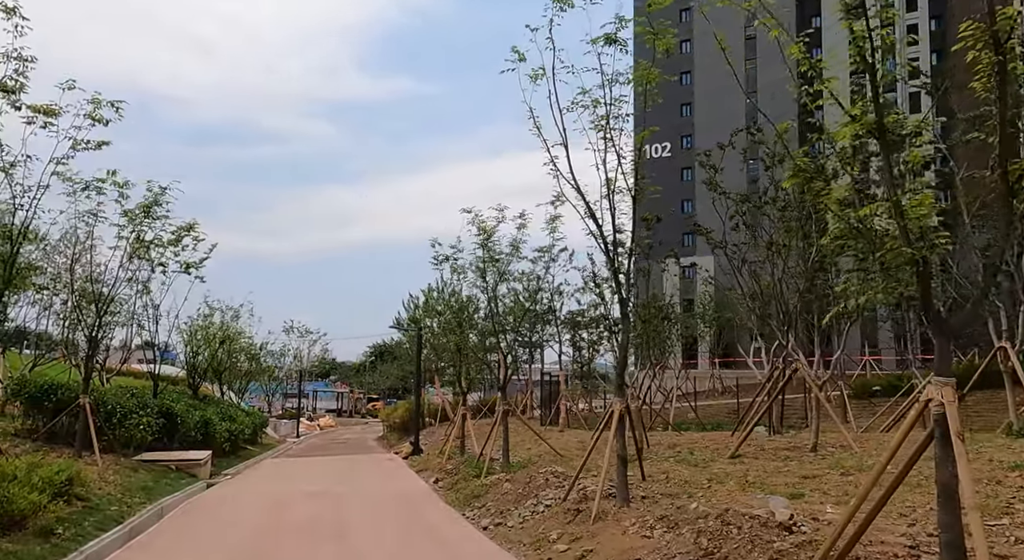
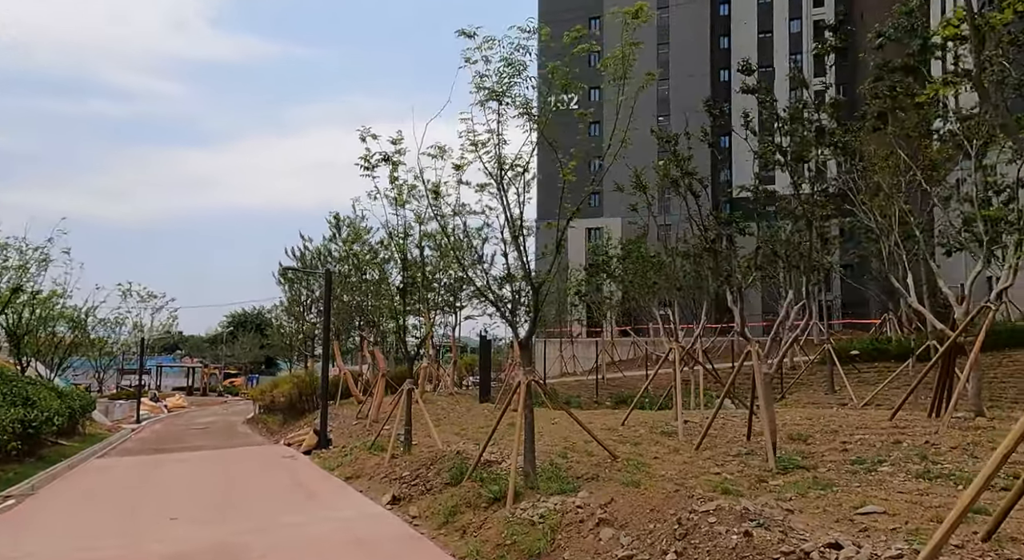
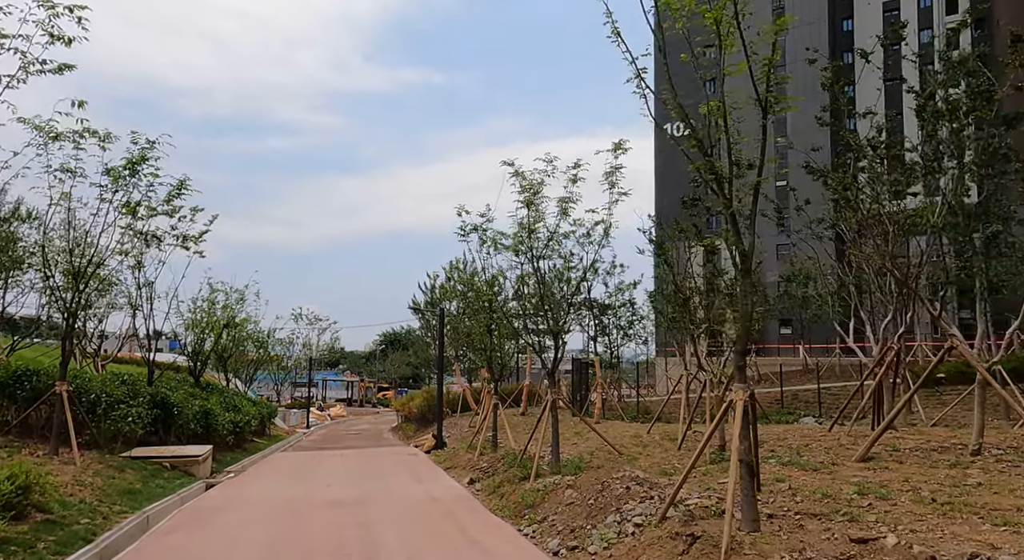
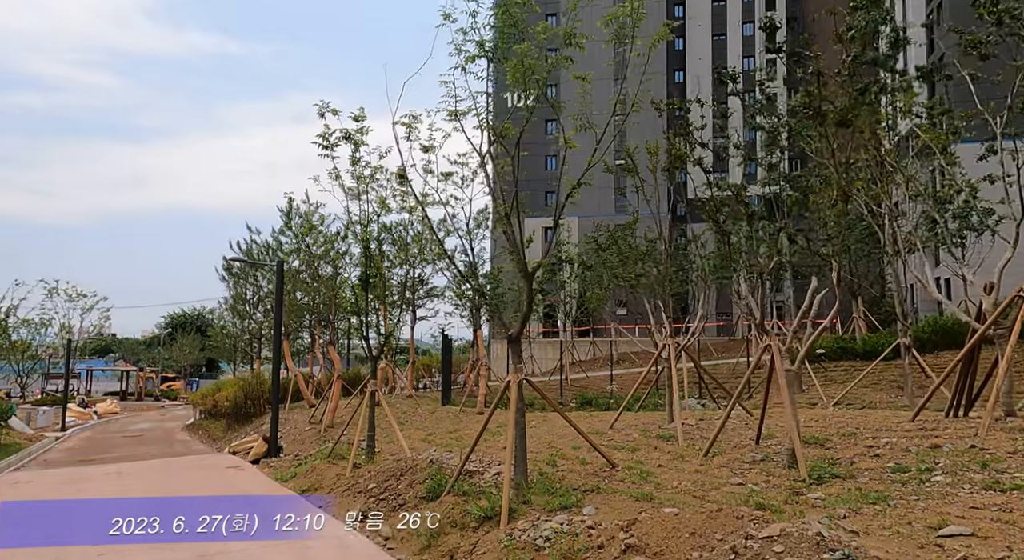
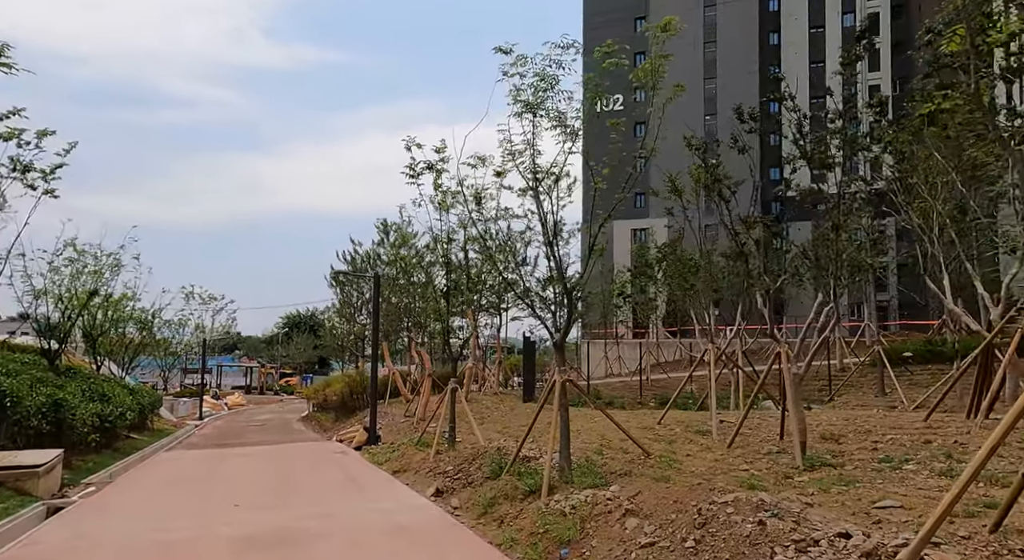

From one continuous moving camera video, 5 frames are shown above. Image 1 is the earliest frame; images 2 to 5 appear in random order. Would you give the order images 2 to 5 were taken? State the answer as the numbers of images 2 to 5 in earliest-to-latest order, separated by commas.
3, 5, 2, 4
